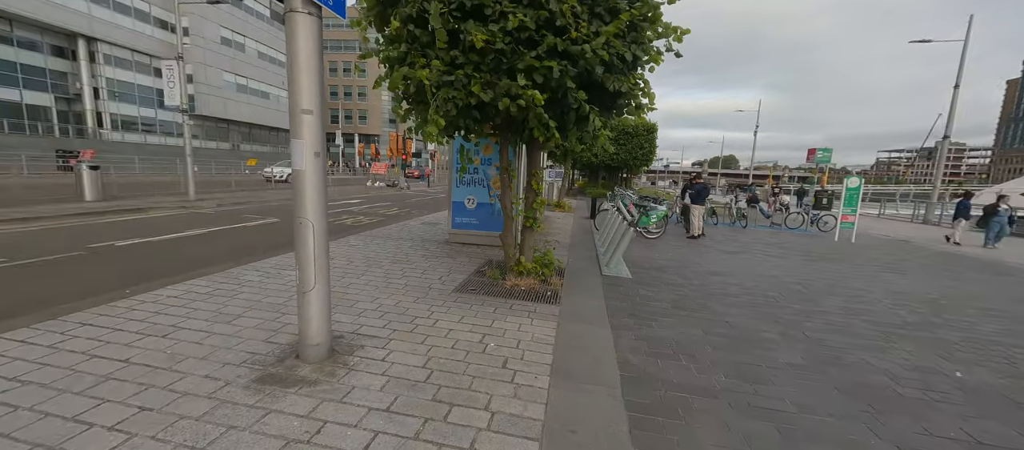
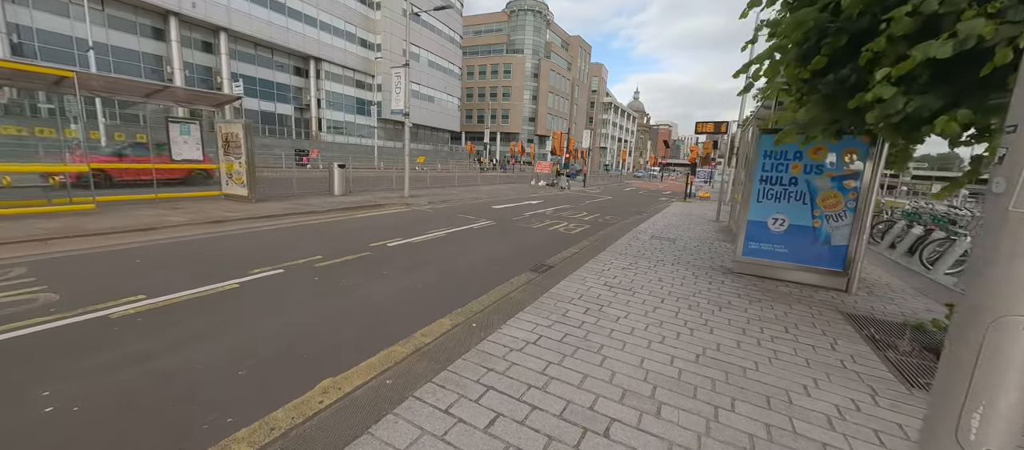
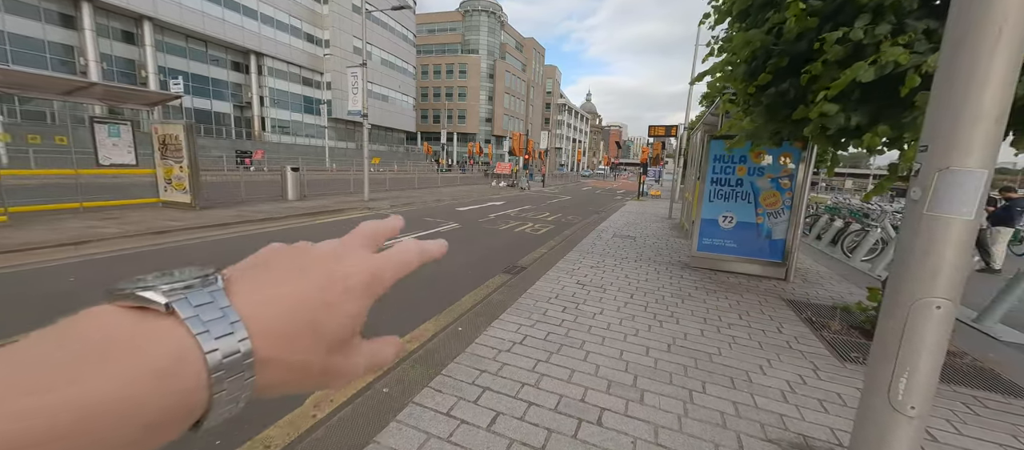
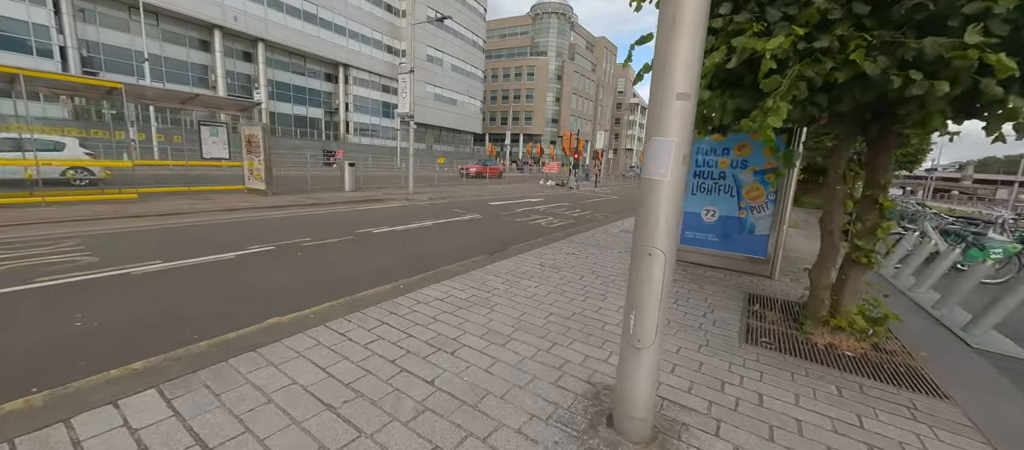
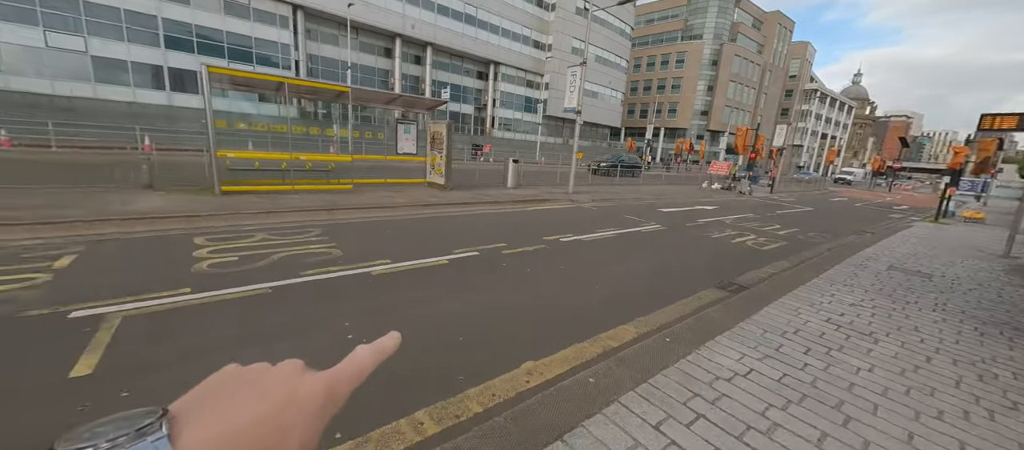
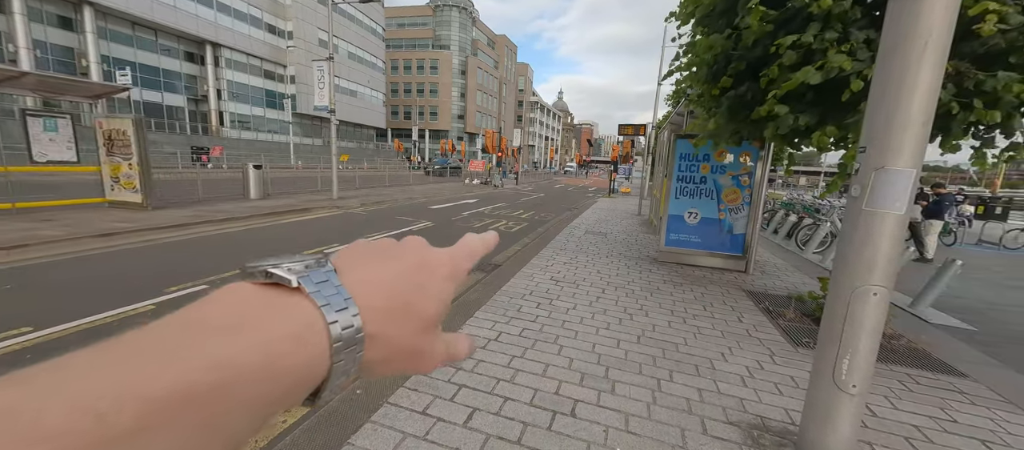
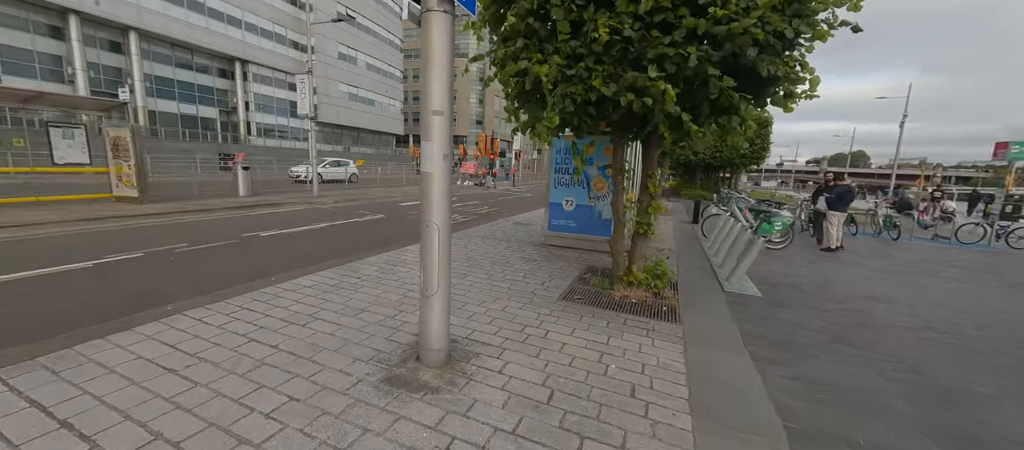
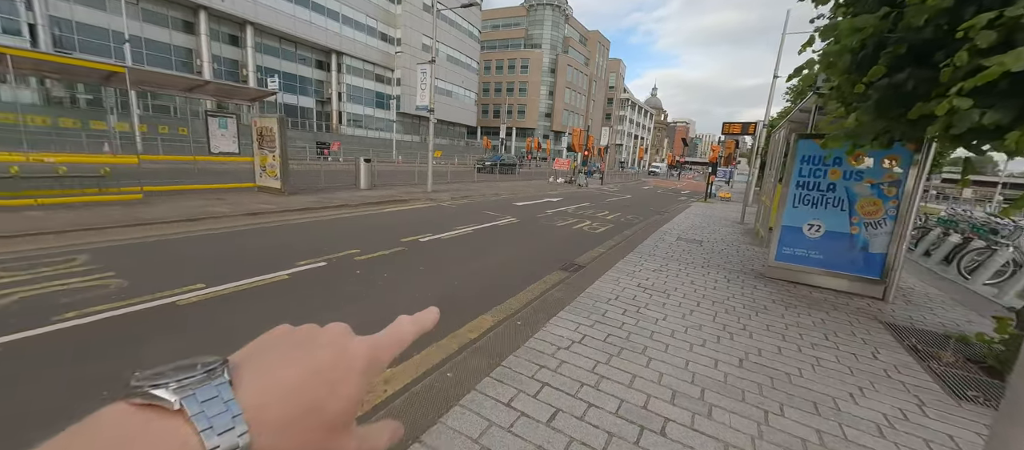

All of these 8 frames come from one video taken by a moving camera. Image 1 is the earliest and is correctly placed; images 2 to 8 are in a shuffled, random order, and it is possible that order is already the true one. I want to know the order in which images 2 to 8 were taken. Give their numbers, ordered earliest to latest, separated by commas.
7, 4, 2, 3, 6, 8, 5
